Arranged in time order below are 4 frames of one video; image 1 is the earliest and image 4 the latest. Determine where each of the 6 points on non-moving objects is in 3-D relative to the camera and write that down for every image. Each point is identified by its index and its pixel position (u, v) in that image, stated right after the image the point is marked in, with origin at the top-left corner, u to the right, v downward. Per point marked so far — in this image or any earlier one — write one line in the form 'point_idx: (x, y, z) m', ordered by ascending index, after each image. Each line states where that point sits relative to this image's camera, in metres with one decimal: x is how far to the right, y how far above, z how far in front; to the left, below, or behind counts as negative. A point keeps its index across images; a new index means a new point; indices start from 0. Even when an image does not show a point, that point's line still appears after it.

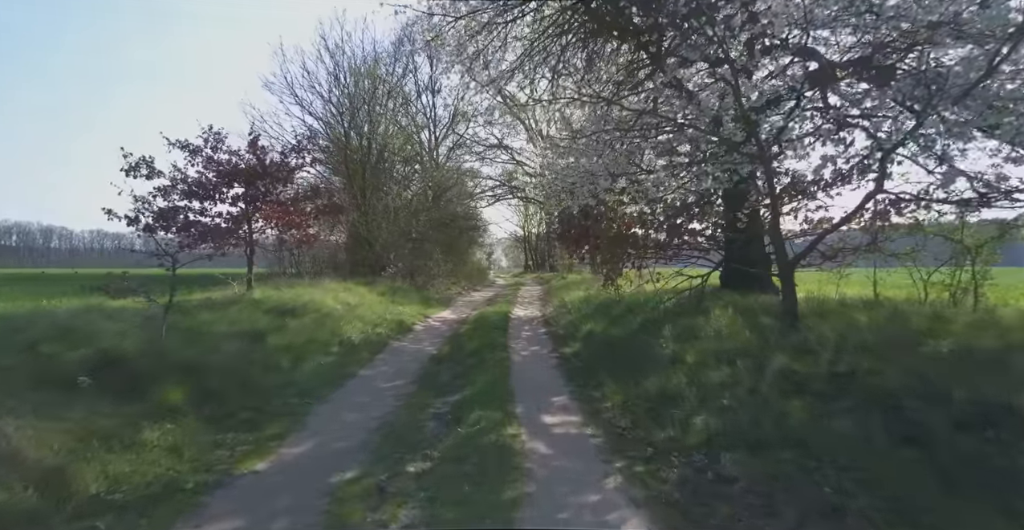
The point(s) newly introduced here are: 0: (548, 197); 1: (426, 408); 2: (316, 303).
0: (+1.2, +2.2, +18.0) m
1: (-1.1, -1.8, +7.0) m
2: (-4.6, -0.9, +12.7) m
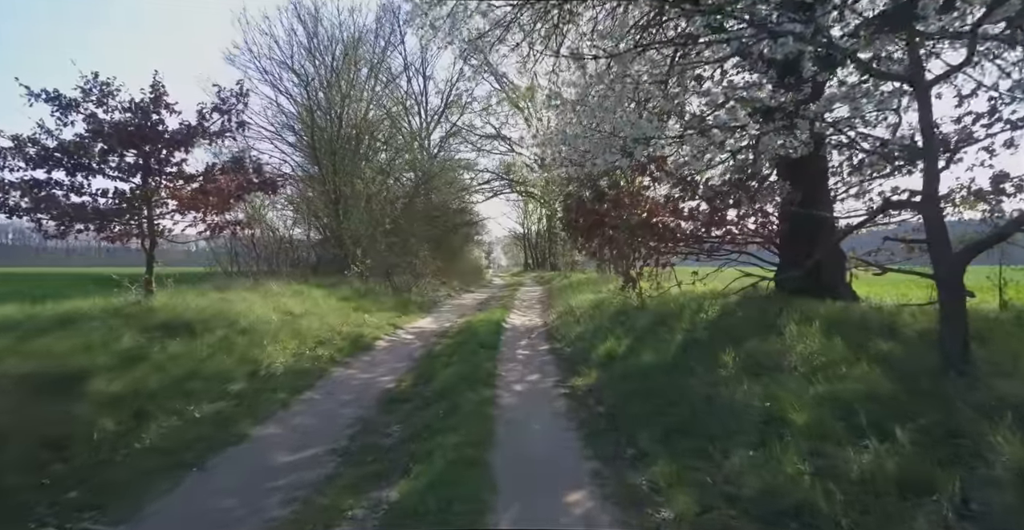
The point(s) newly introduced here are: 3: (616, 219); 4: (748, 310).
0: (+1.1, +2.3, +14.7) m
1: (-1.2, -1.8, +3.7) m
2: (-4.8, -0.8, +9.4) m
3: (+2.1, +0.9, +11.2) m
4: (+4.1, -0.8, +9.5) m
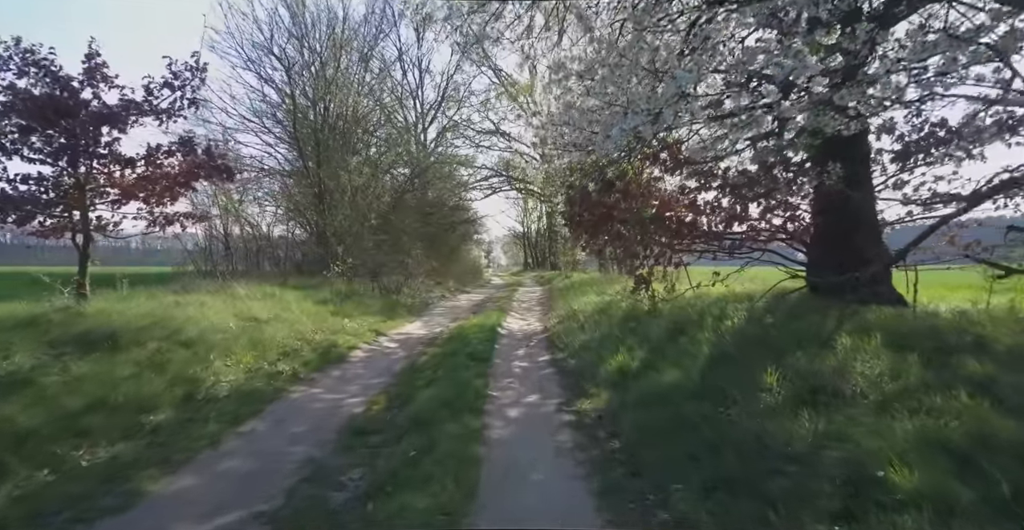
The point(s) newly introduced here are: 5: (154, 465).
0: (+1.0, +2.3, +13.4) m
1: (-1.3, -1.8, +2.4) m
2: (-4.8, -0.8, +8.1) m
3: (+2.0, +1.0, +9.8) m
4: (+4.0, -0.8, +8.1) m
5: (-2.7, -1.6, +4.2) m
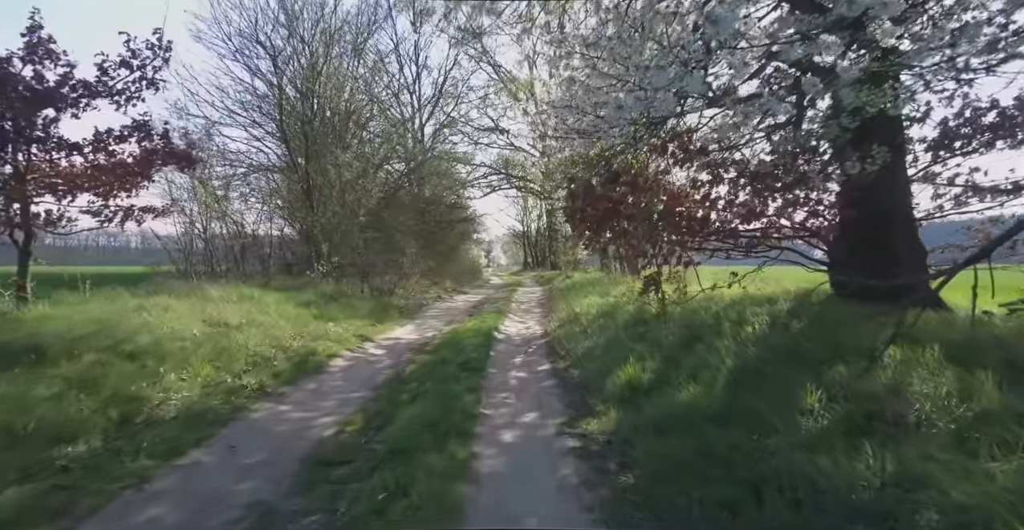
0: (+1.0, +2.3, +12.5) m
1: (-1.4, -1.8, +1.5) m
2: (-4.9, -0.8, +7.2) m
3: (+2.0, +1.0, +8.9) m
4: (+3.9, -0.8, +7.2) m
5: (-2.8, -1.6, +3.3) m
